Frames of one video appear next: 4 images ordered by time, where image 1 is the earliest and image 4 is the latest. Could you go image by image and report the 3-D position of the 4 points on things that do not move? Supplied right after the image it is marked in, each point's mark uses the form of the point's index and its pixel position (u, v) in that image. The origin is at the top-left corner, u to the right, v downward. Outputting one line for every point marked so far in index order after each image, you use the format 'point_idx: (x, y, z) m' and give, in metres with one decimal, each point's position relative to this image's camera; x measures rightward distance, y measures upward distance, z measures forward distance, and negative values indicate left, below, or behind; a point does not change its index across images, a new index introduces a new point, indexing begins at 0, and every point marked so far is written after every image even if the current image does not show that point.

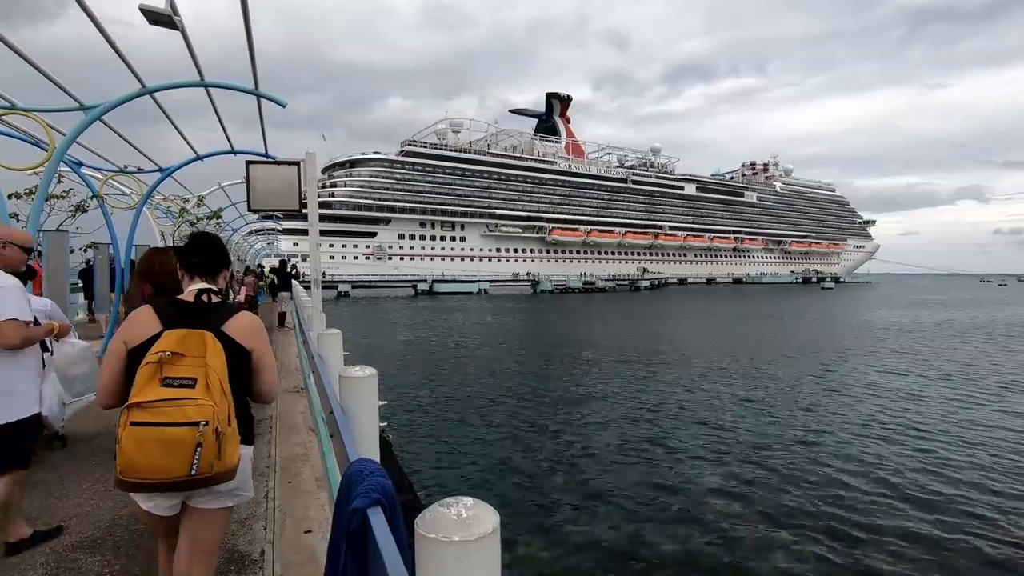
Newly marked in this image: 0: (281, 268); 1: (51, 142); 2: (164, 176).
0: (-4.0, +0.4, +9.8) m
1: (-4.6, +1.4, +5.7) m
2: (-4.8, +1.5, +7.8) m
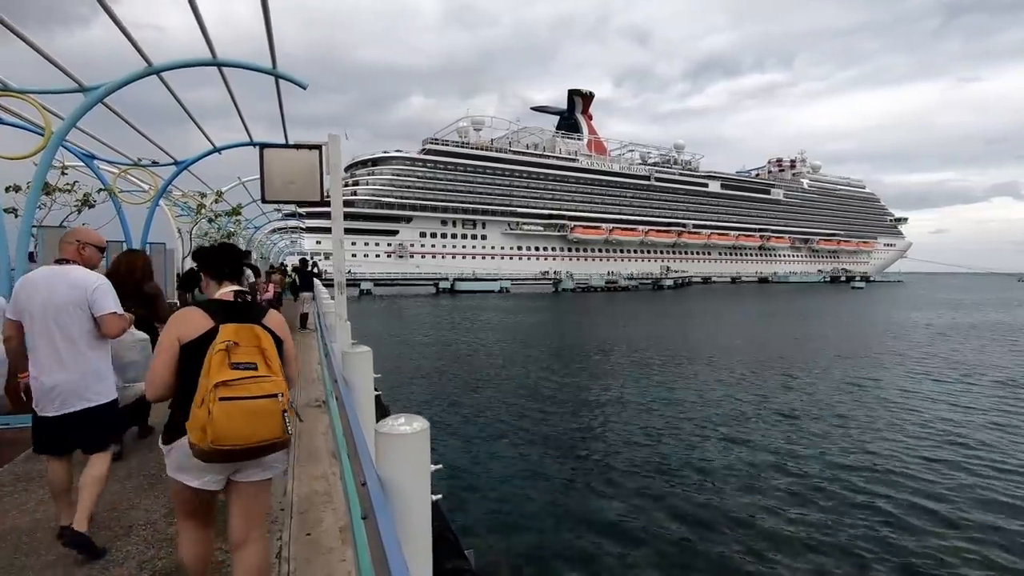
0: (-3.6, +0.4, +9.6) m
1: (-4.3, +1.4, +5.5) m
2: (-4.4, +1.6, +7.6) m
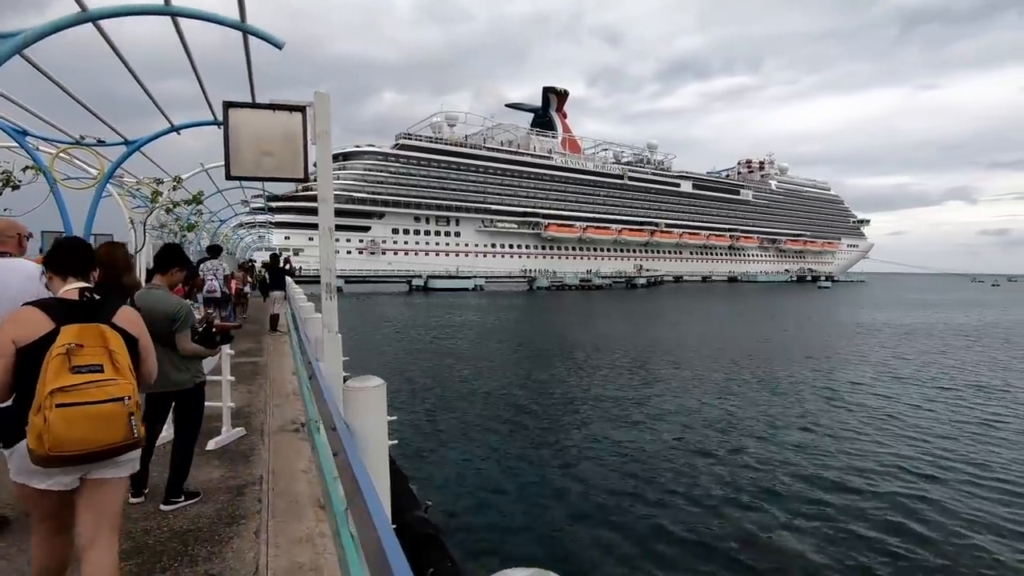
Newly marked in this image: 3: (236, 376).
0: (-3.8, +0.4, +9.0) m
1: (-4.3, +1.5, +4.8) m
2: (-4.5, +1.6, +6.9) m
3: (-2.5, -0.9, +5.2) m
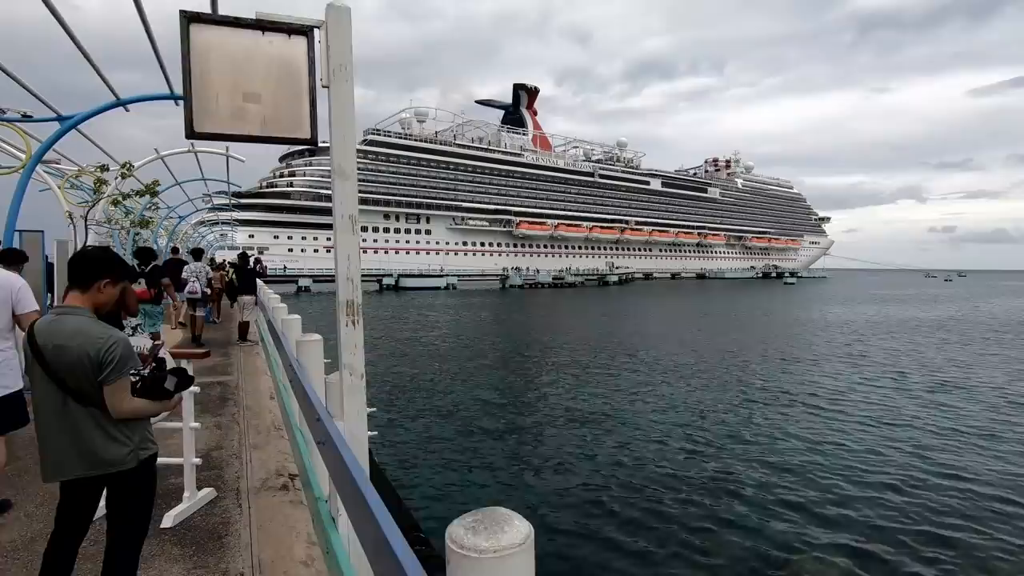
0: (-4.0, +0.4, +8.2) m
1: (-4.3, +1.4, +4.0) m
2: (-4.6, +1.5, +6.1) m
3: (-2.5, -0.9, +4.5) m
